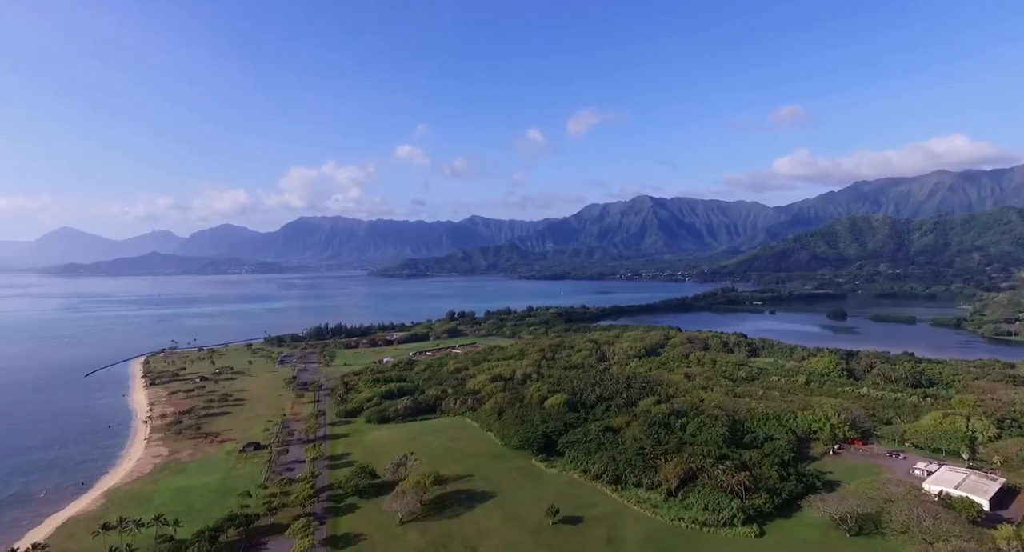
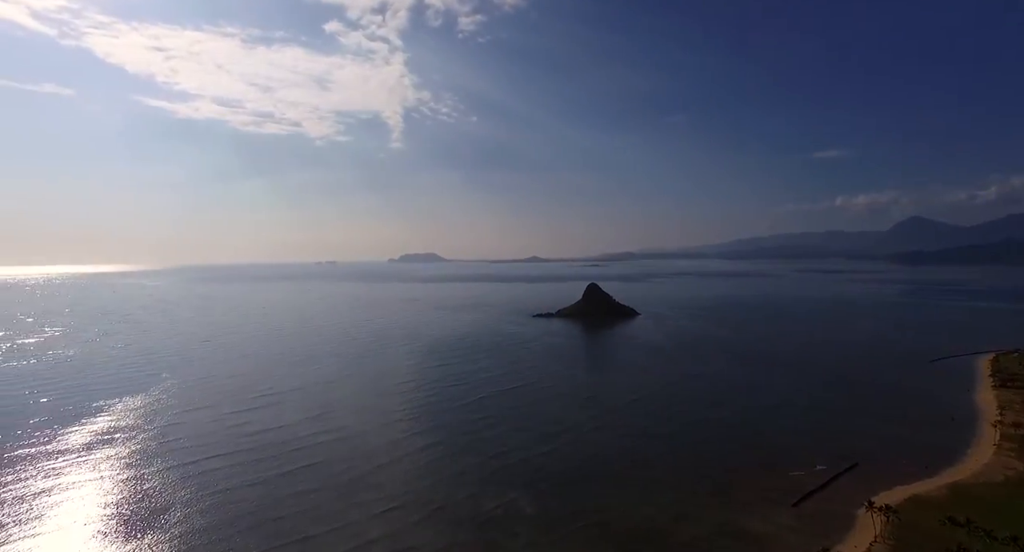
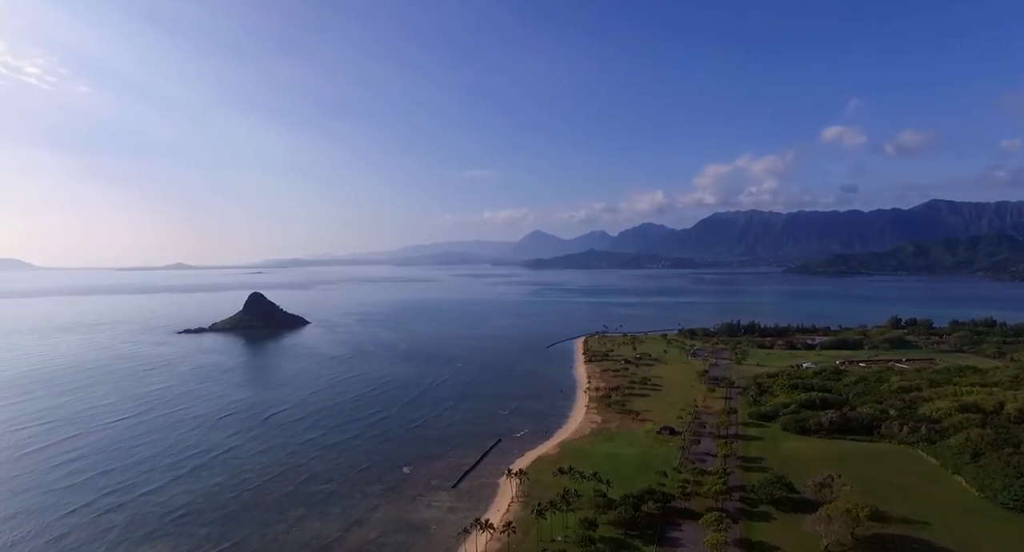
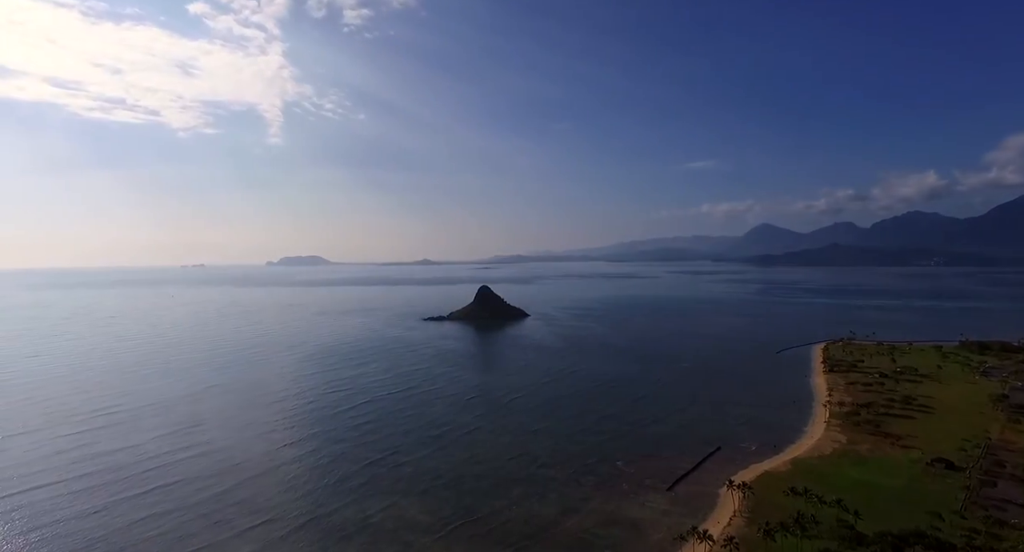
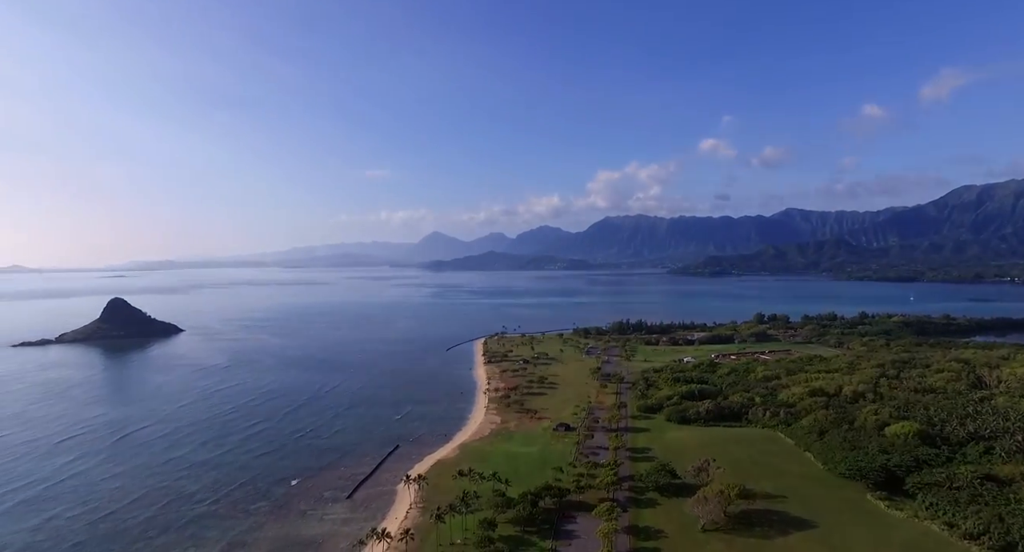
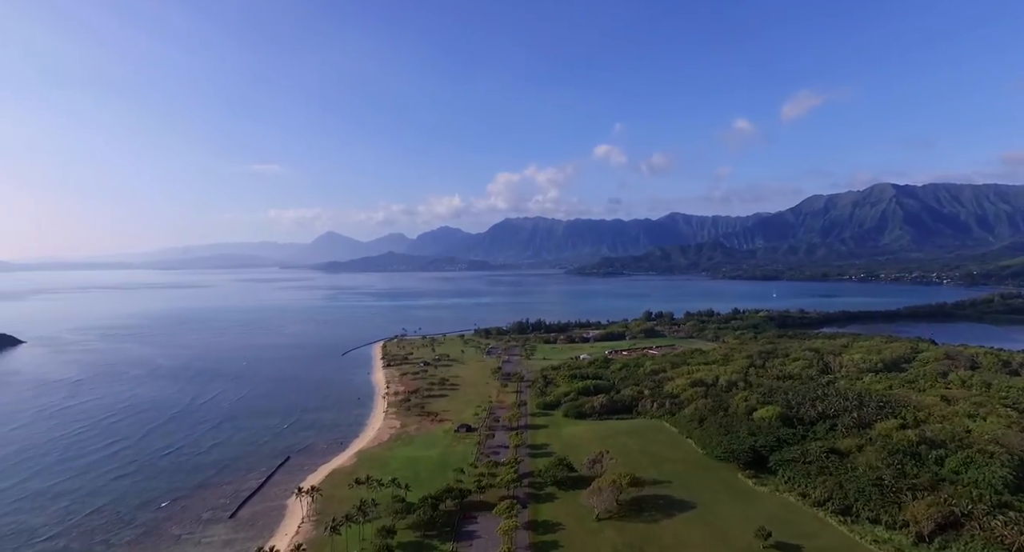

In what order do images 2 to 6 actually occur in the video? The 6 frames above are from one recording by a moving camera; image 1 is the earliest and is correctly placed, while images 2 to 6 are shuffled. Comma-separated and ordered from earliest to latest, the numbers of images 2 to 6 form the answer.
6, 5, 3, 4, 2
